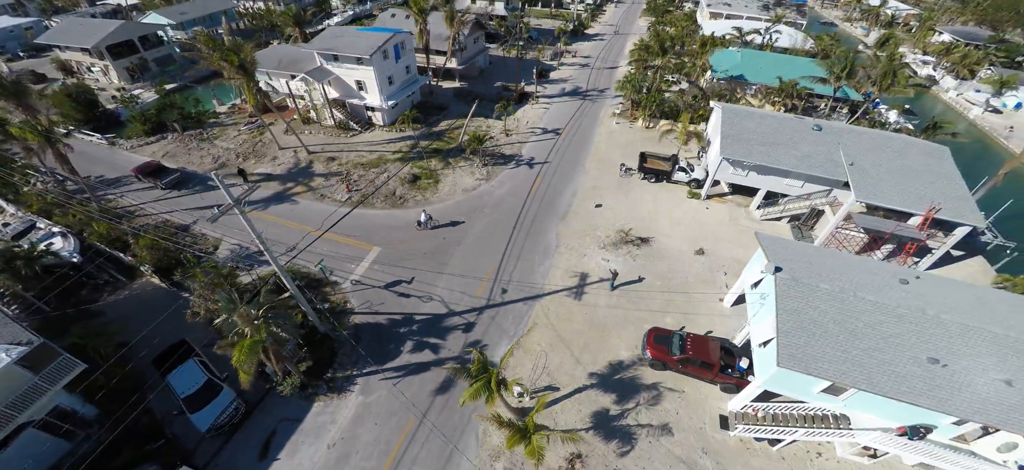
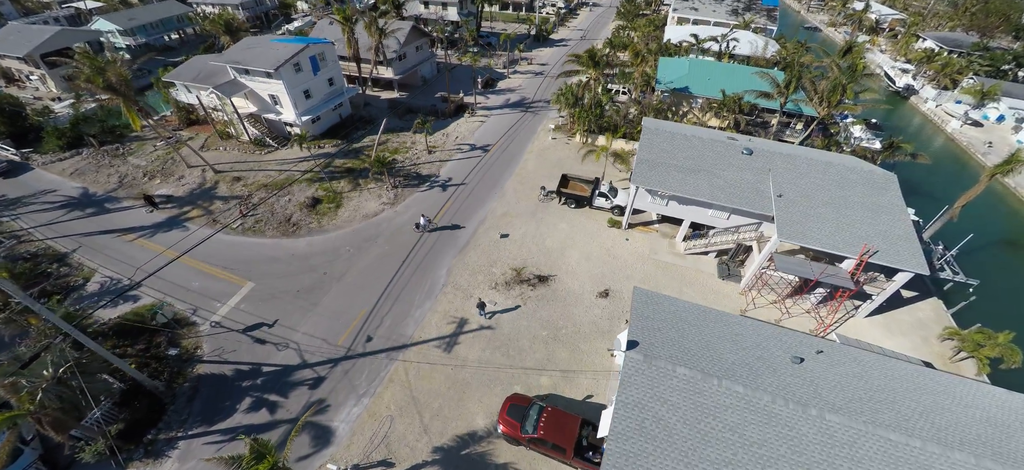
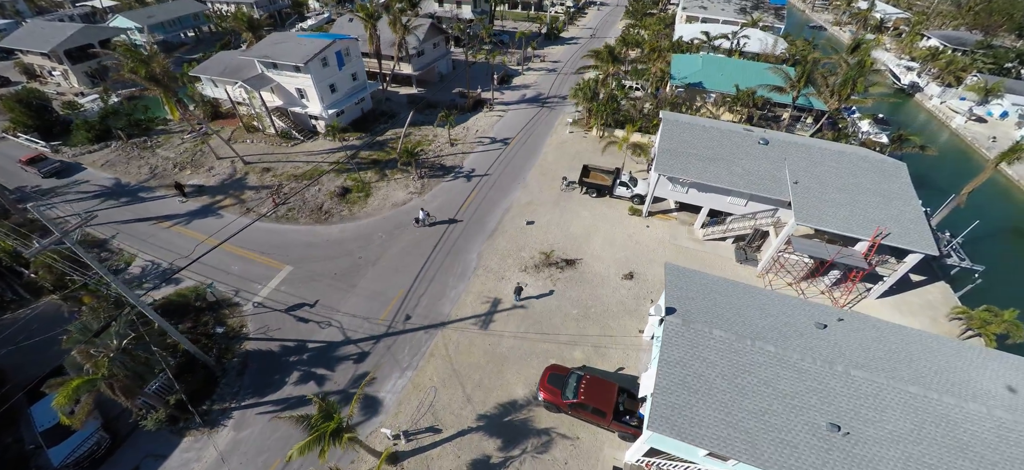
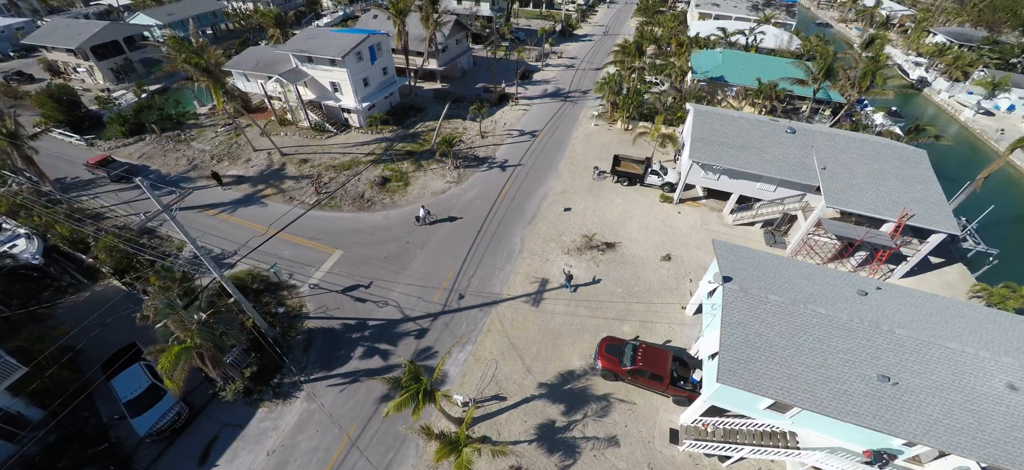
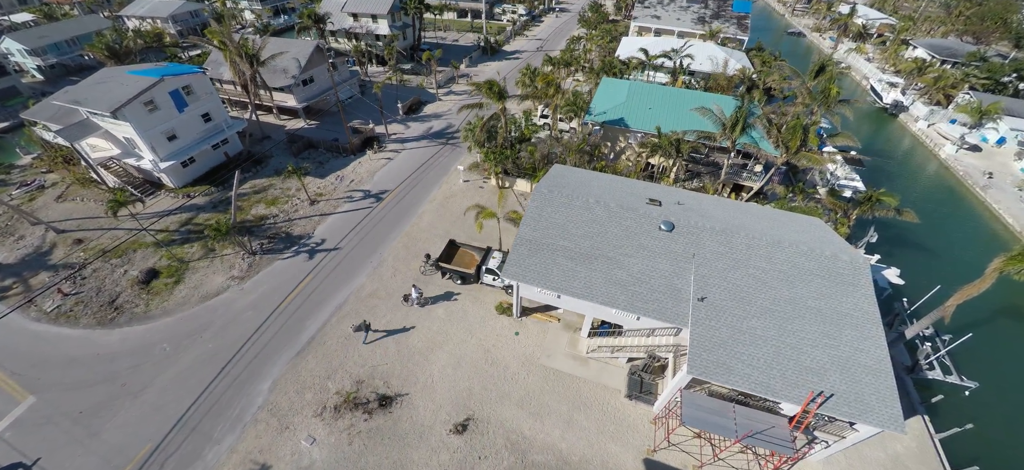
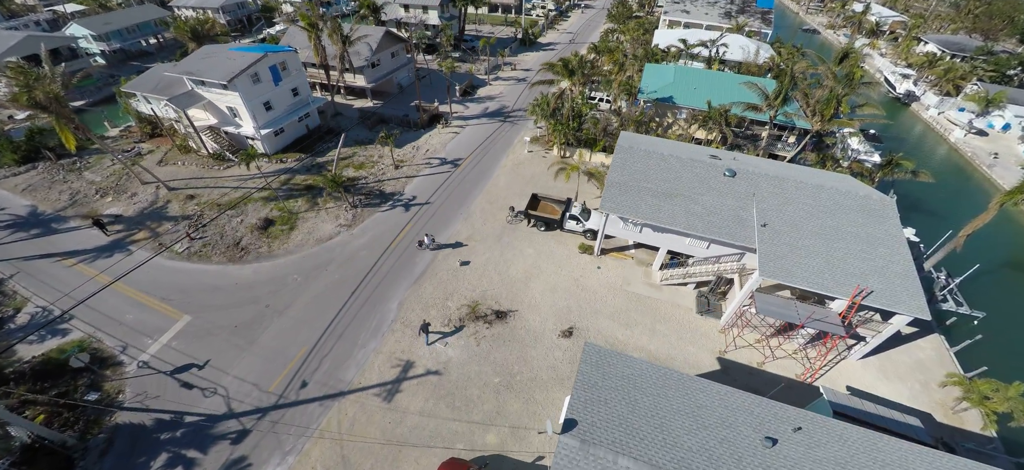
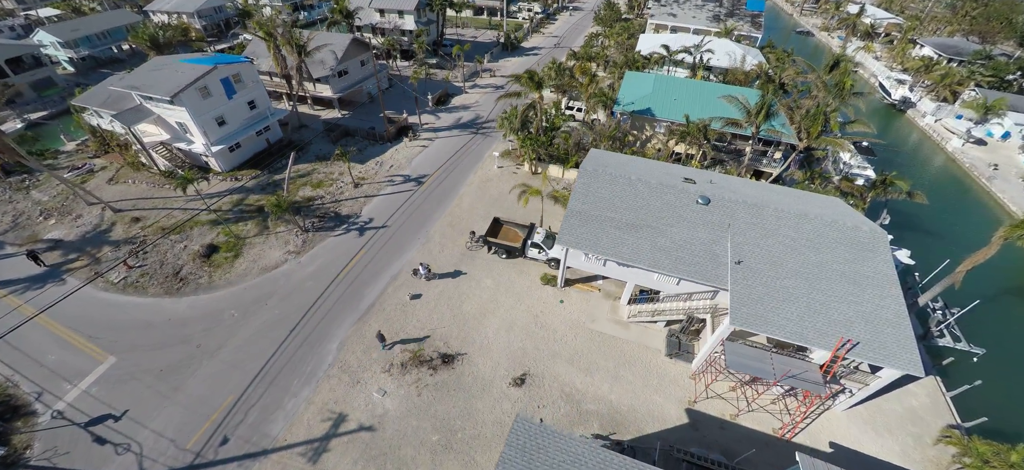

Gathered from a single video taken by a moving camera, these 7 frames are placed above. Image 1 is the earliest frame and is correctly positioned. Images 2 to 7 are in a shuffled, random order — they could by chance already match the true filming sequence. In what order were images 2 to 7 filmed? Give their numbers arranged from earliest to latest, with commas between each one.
4, 3, 2, 6, 7, 5
